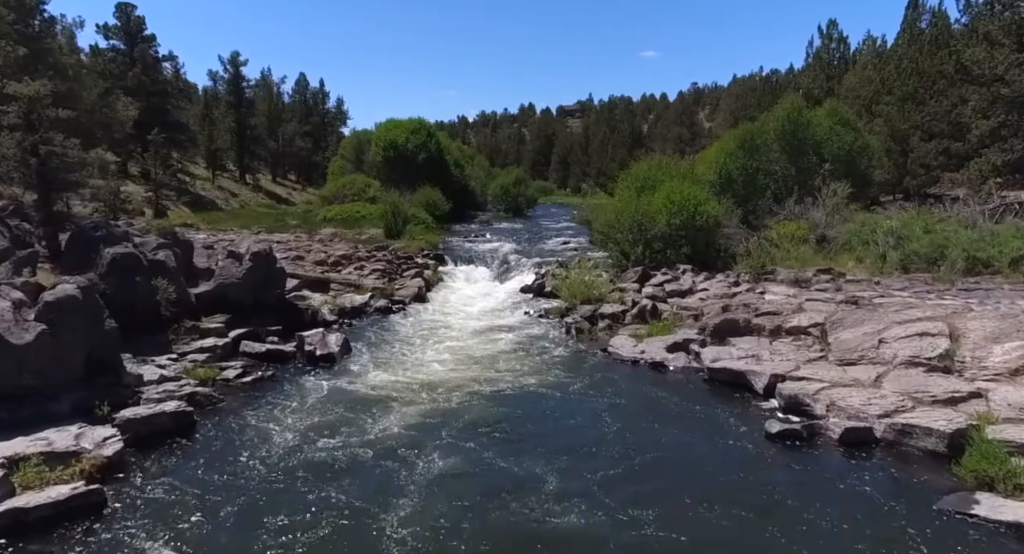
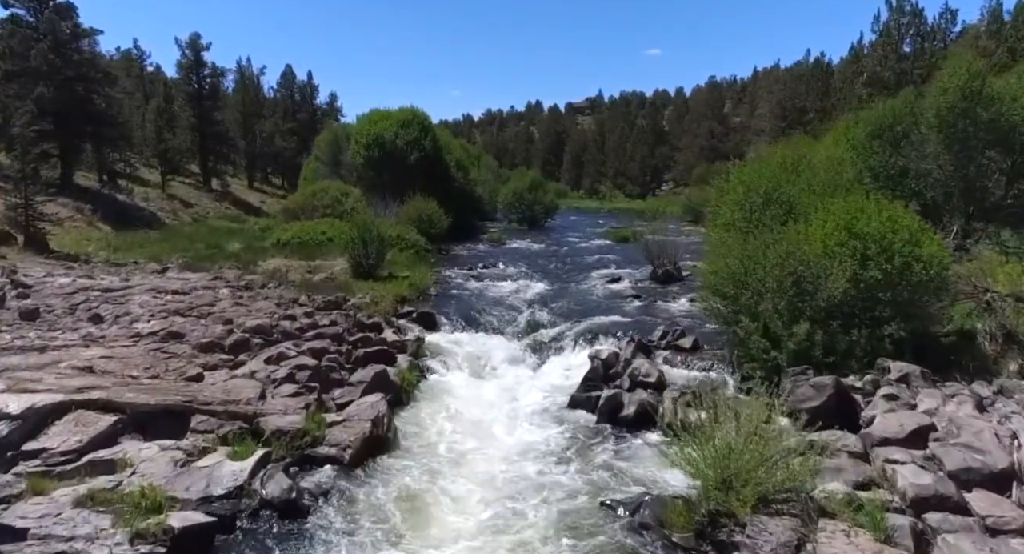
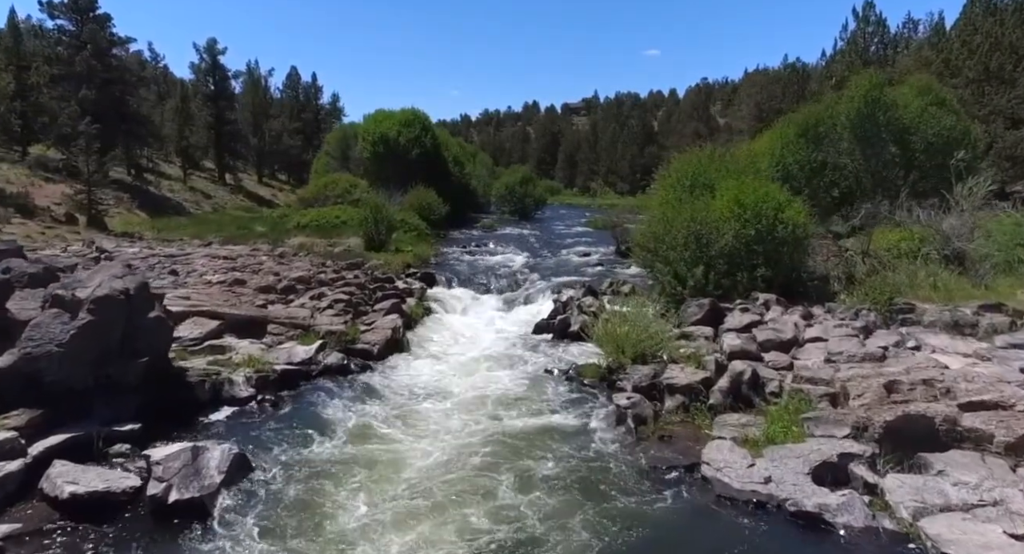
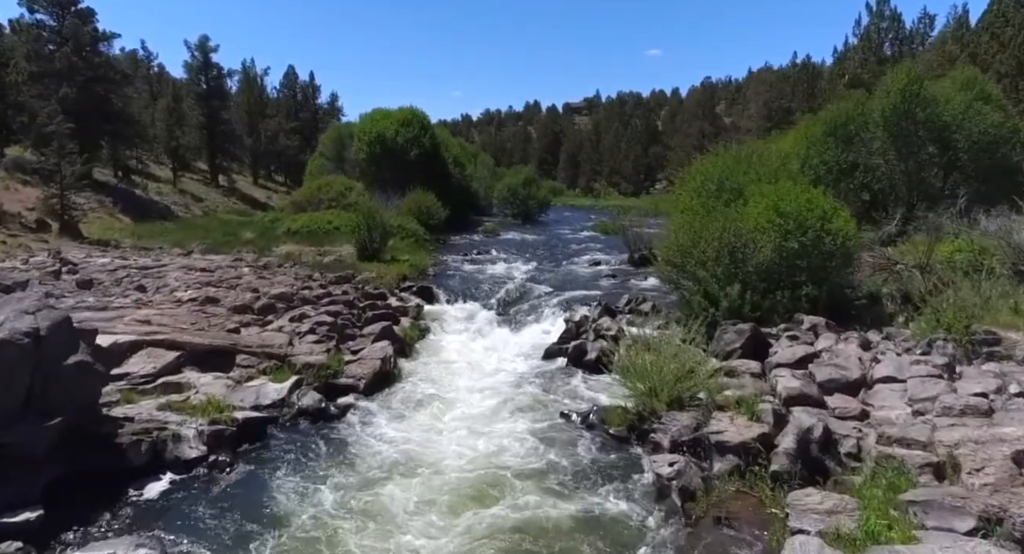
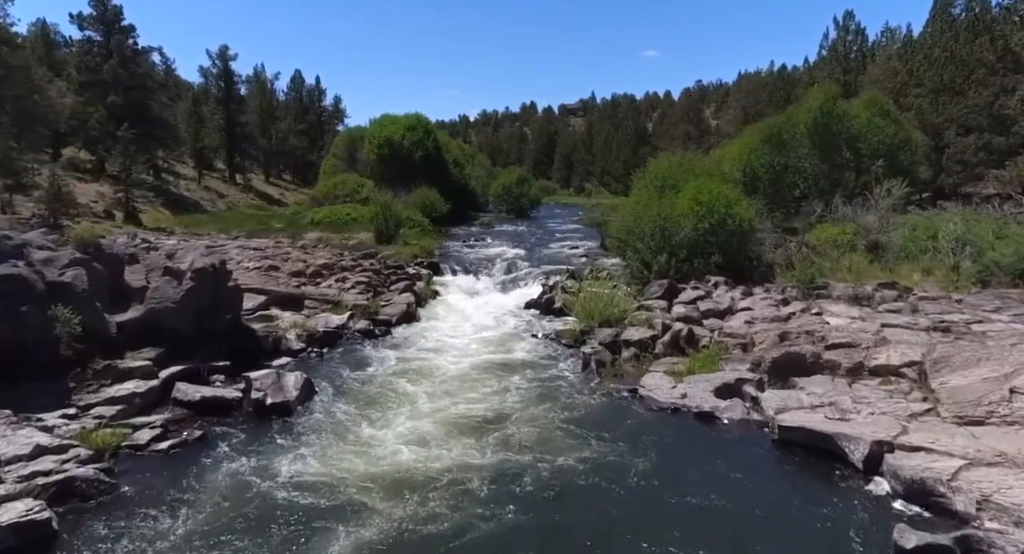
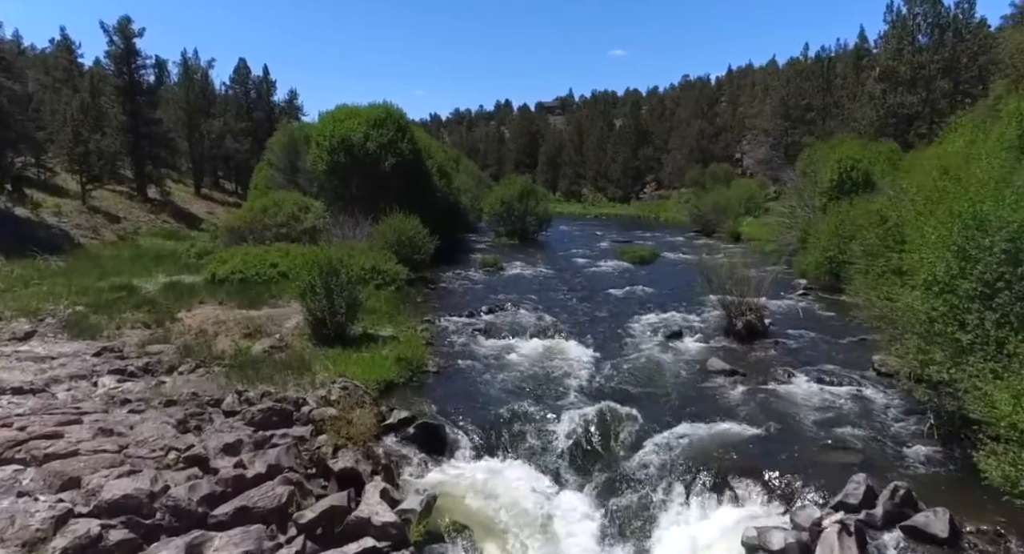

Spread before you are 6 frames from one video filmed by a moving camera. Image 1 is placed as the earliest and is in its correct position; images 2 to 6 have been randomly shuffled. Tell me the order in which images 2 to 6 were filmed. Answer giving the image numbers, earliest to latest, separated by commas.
5, 3, 4, 2, 6
